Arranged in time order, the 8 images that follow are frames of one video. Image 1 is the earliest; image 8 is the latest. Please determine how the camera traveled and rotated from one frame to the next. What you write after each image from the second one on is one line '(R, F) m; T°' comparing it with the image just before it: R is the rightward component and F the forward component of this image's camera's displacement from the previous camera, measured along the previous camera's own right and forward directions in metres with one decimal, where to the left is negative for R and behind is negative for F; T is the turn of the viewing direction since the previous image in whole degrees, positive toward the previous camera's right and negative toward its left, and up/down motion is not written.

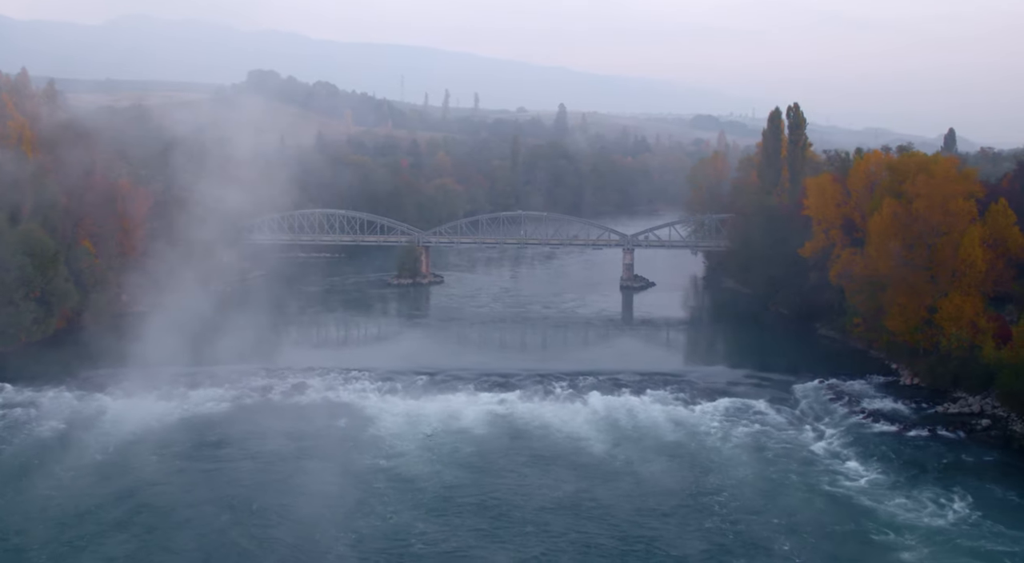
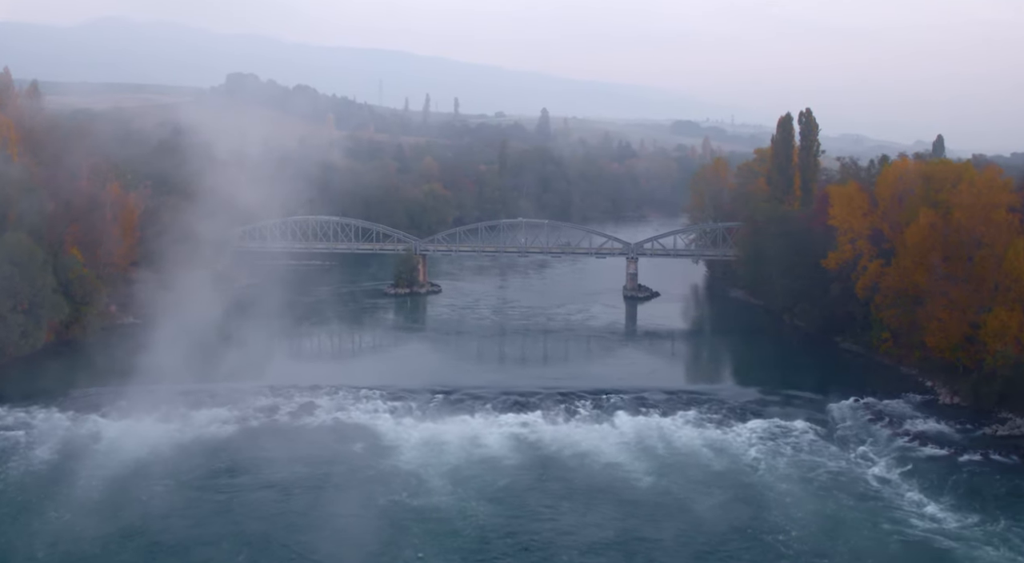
(-0.5, +0.7) m; +1°
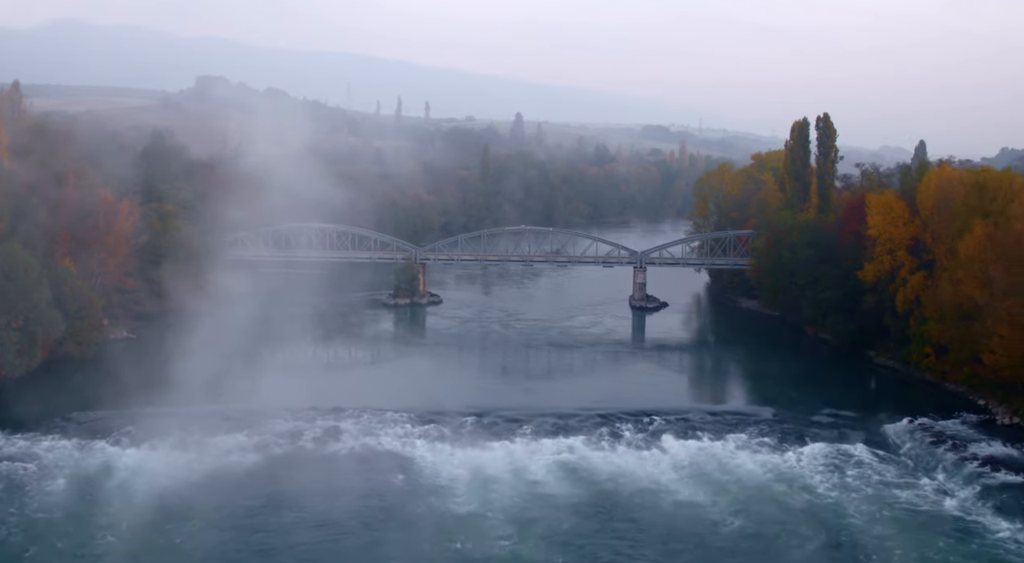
(-0.8, +0.7) m; +2°
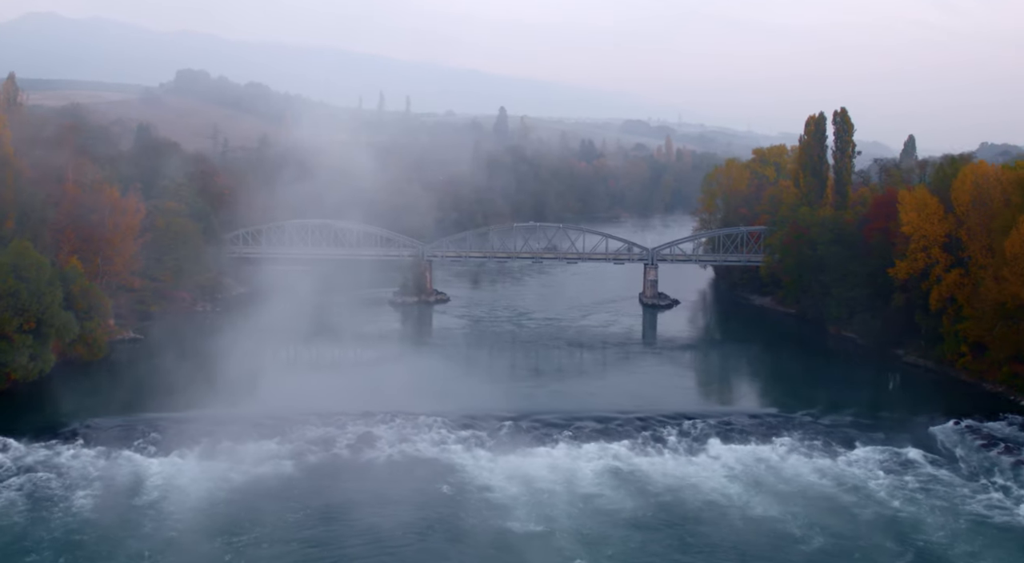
(-0.6, +0.4) m; +1°
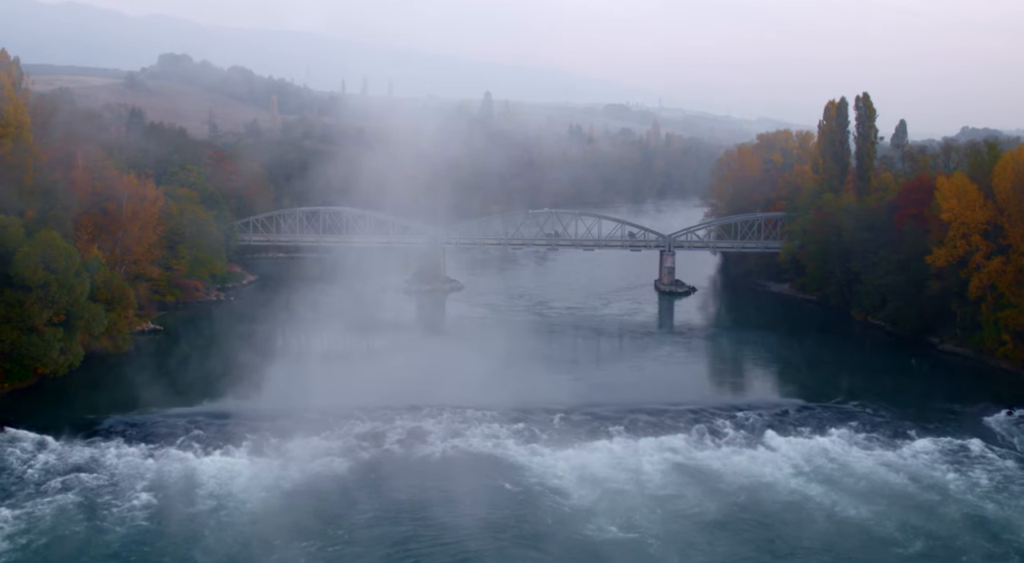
(-0.7, +0.3) m; +1°
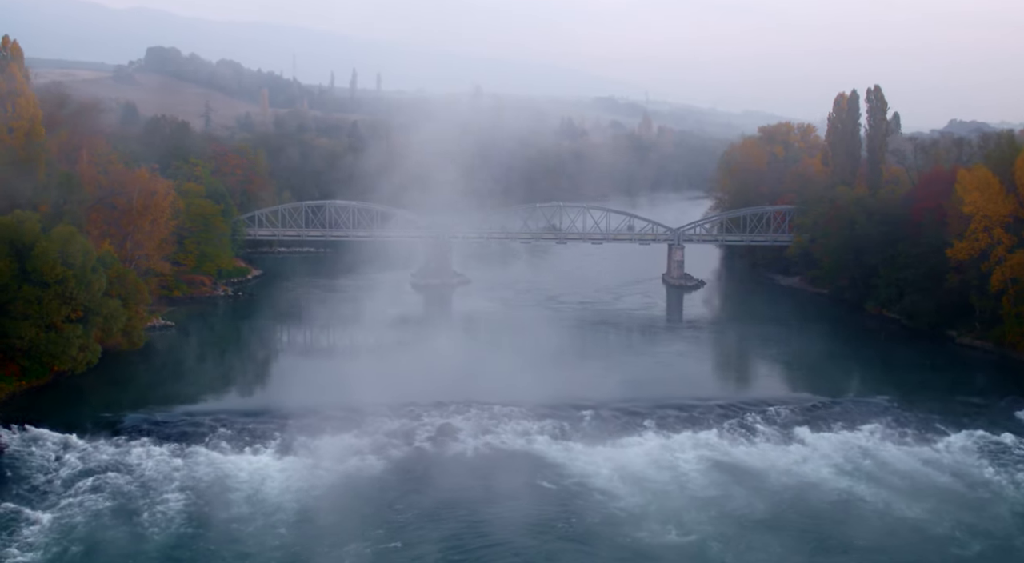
(-0.4, +0.1) m; +1°
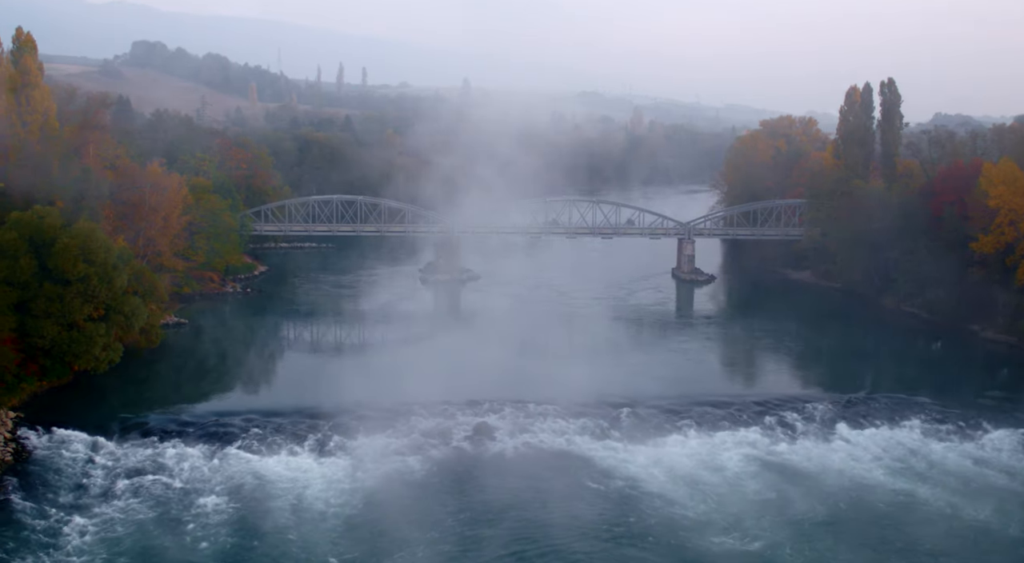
(-0.5, +0.2) m; +1°
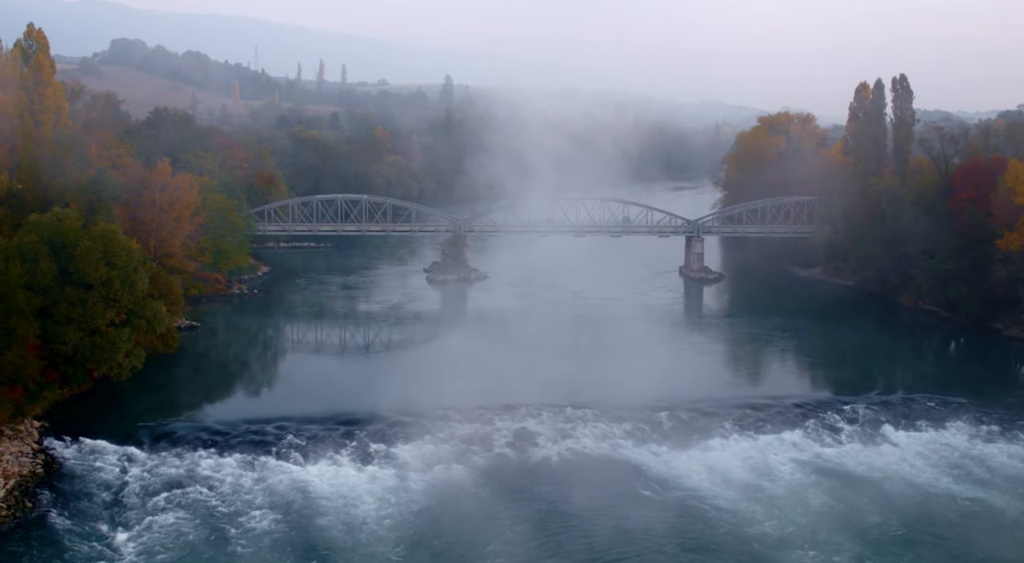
(-0.6, +0.2) m; +1°
